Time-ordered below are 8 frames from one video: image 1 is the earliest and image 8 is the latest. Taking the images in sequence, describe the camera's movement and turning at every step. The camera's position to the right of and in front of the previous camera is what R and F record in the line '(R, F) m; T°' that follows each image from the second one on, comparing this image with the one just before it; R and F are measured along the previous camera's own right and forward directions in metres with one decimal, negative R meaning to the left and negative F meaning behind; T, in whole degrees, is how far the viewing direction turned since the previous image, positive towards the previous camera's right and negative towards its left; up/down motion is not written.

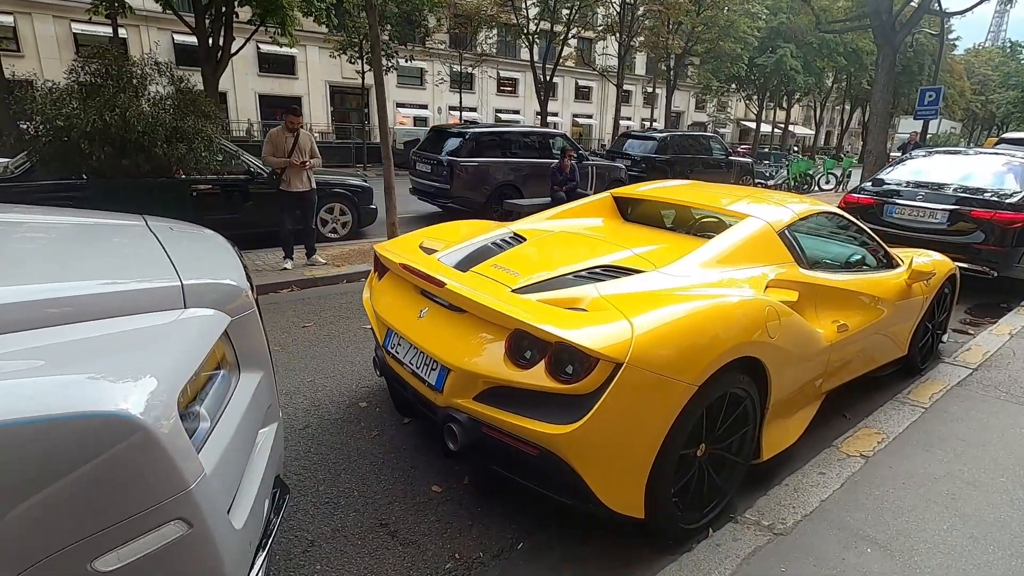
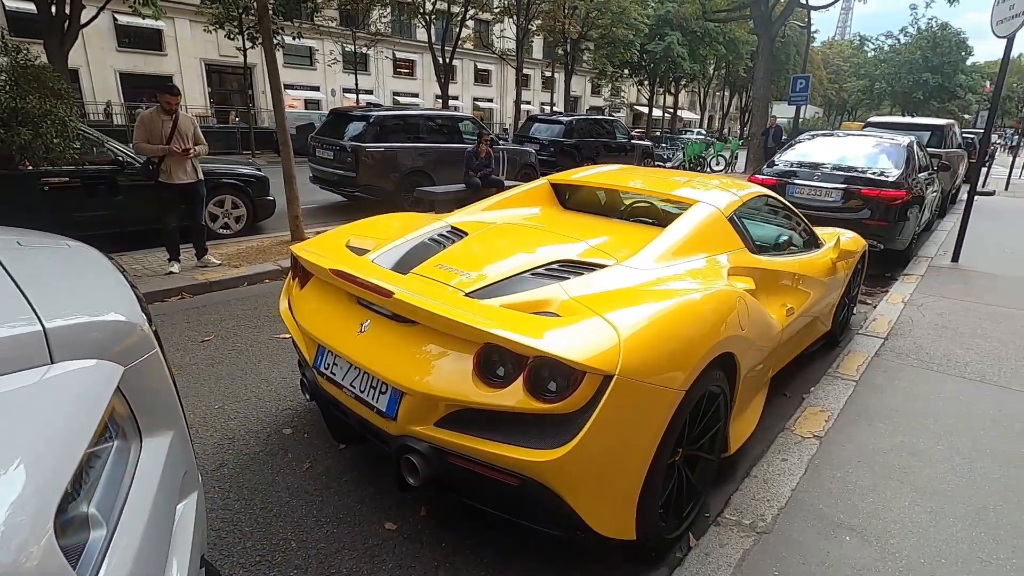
(-0.2, +0.3) m; +10°
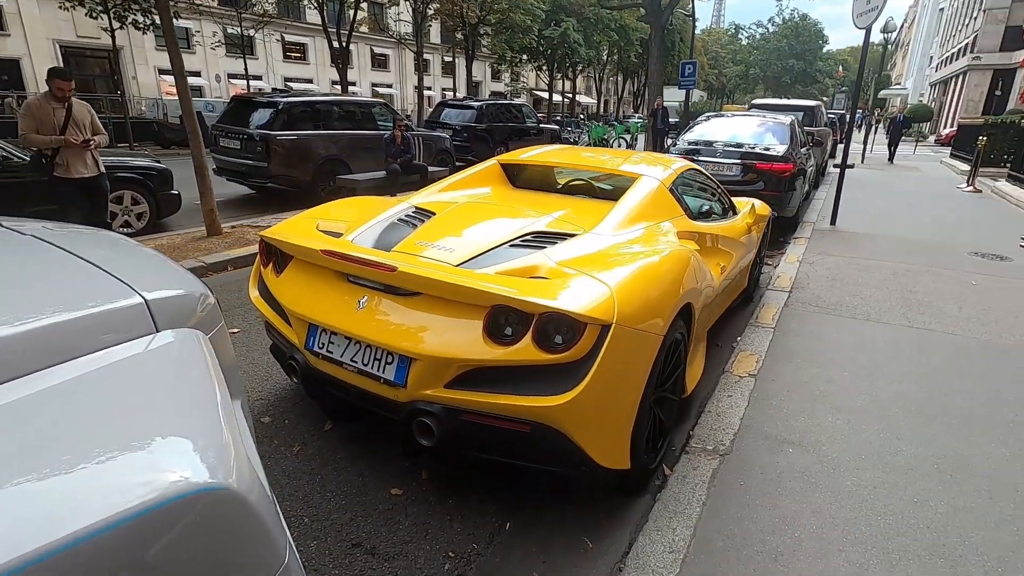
(-0.4, -0.2) m; +9°
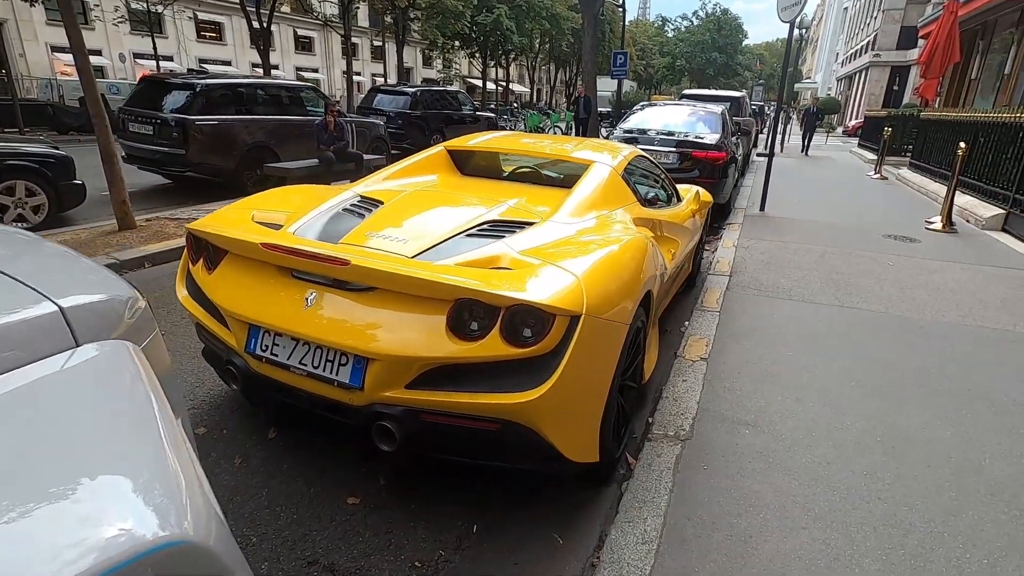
(-0.1, +0.1) m; +7°
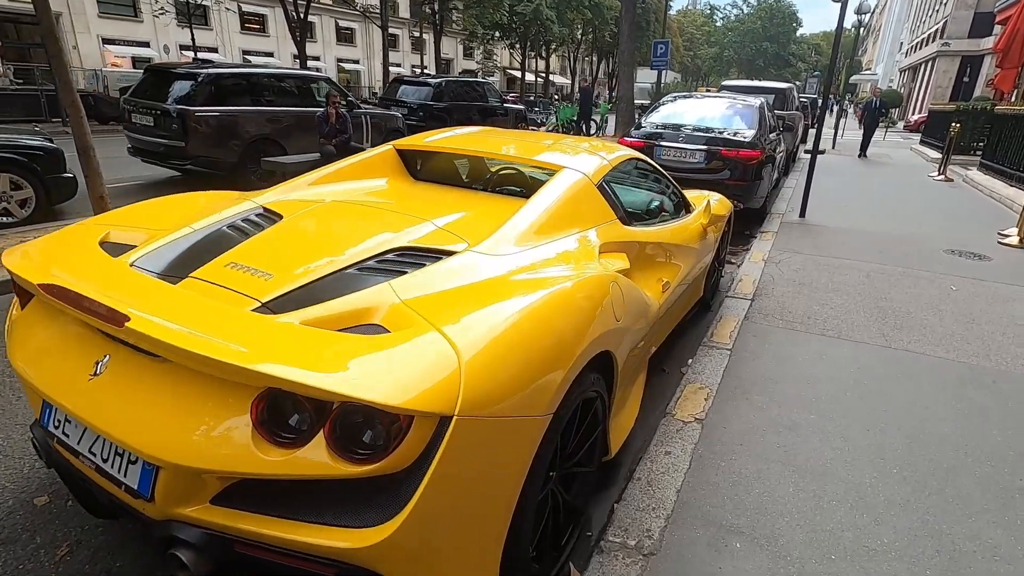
(+0.5, +0.8) m; -4°
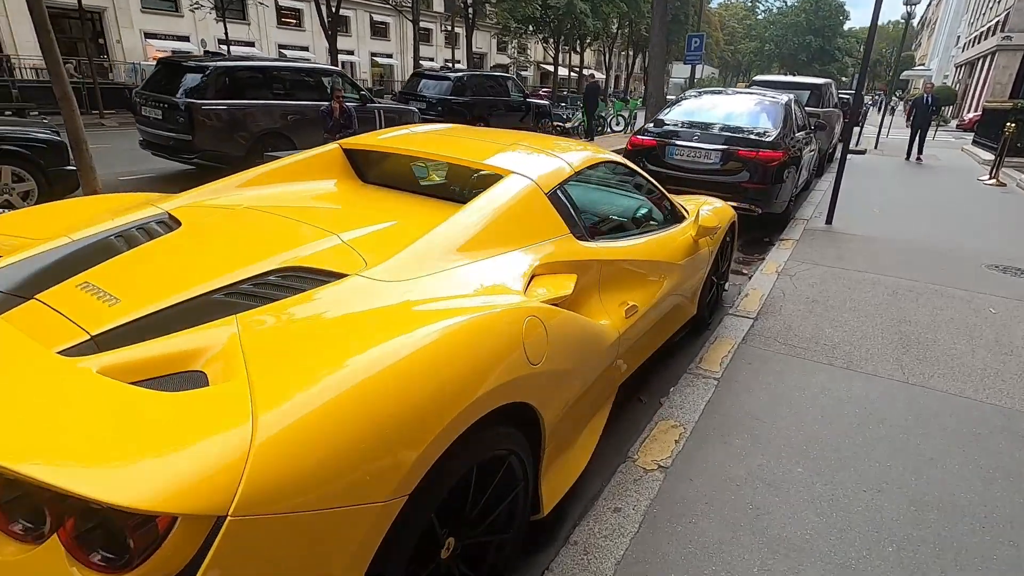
(+0.4, +0.4) m; -3°
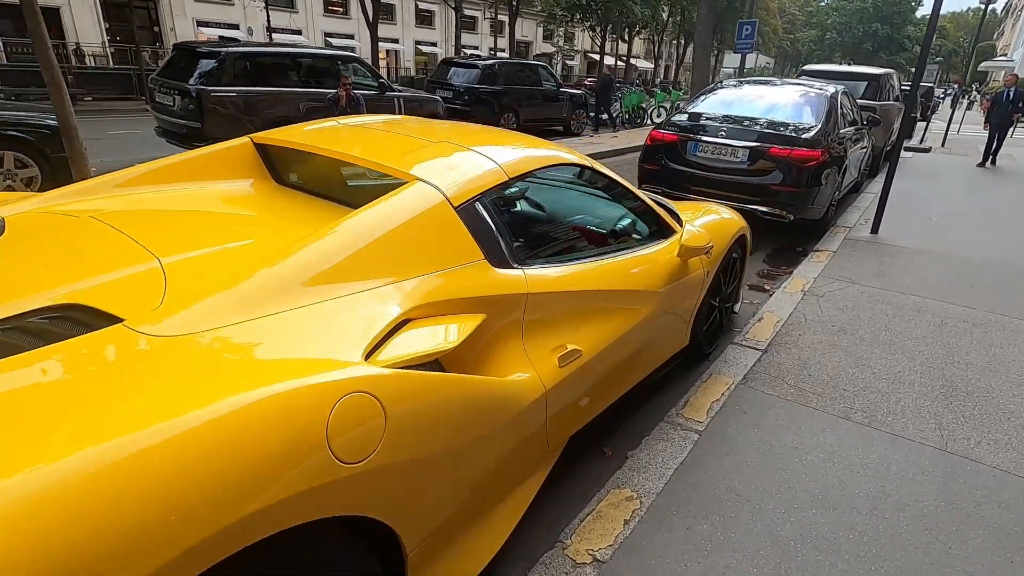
(+0.5, +0.6) m; -4°
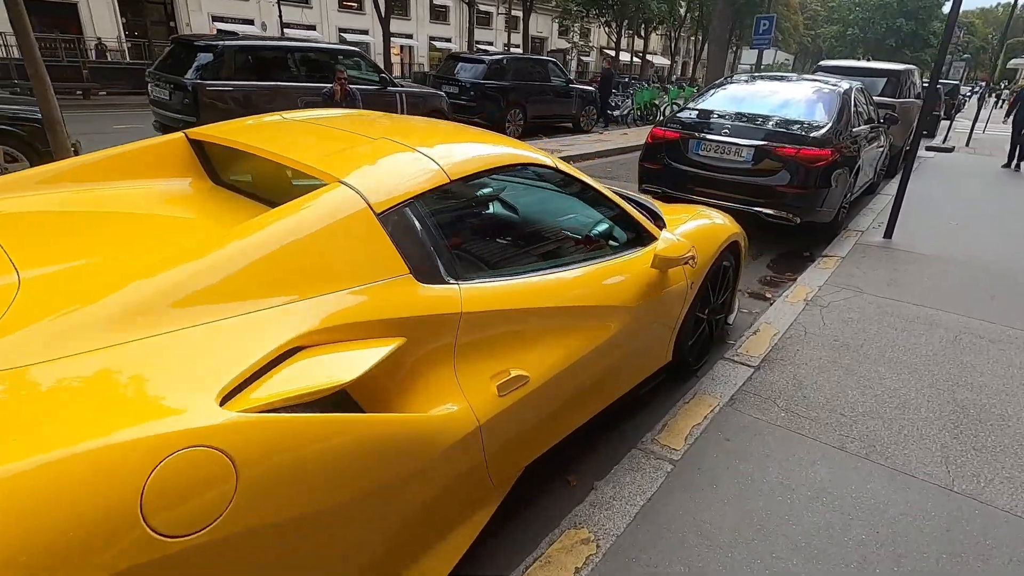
(+0.3, +0.3) m; -1°
